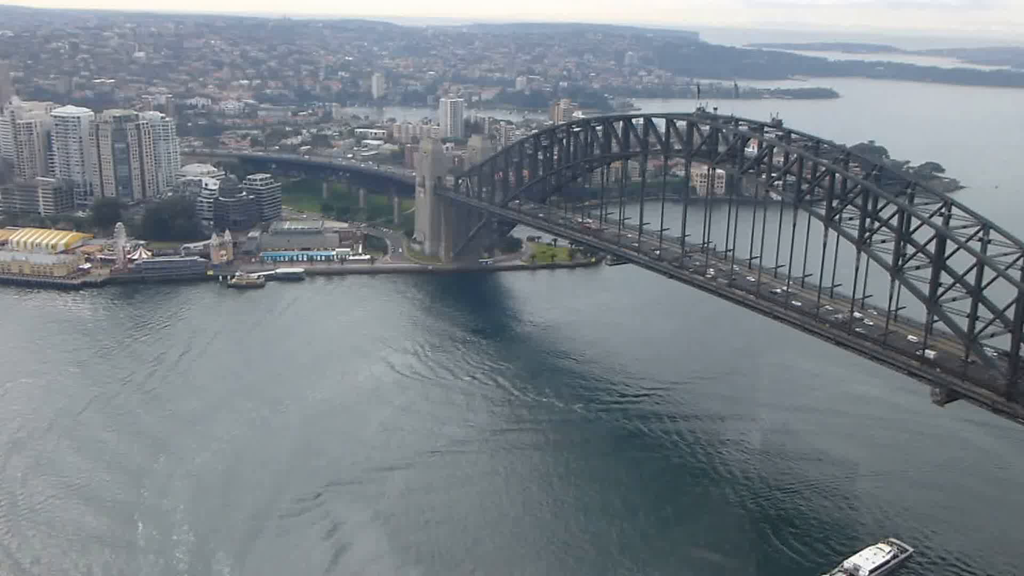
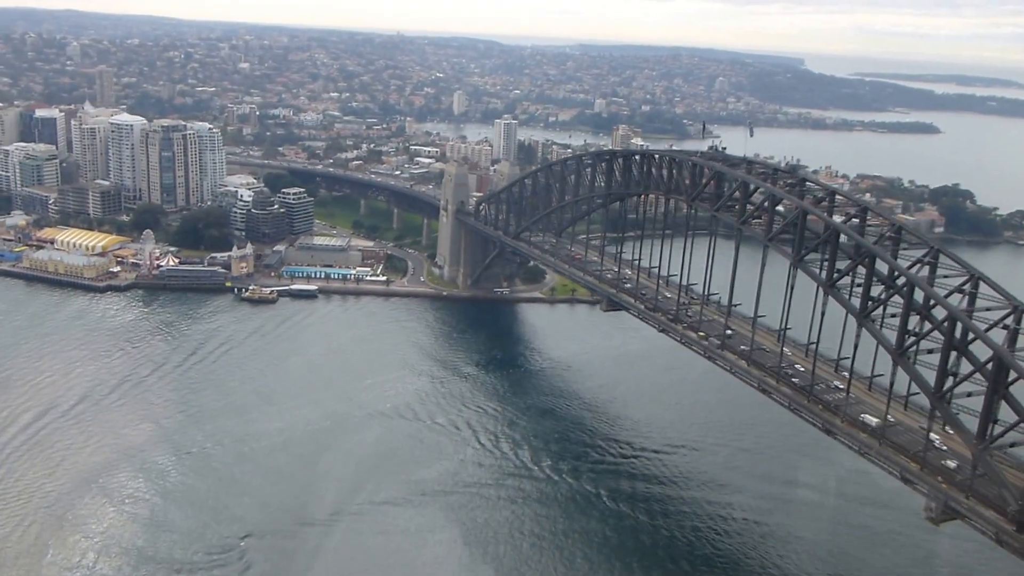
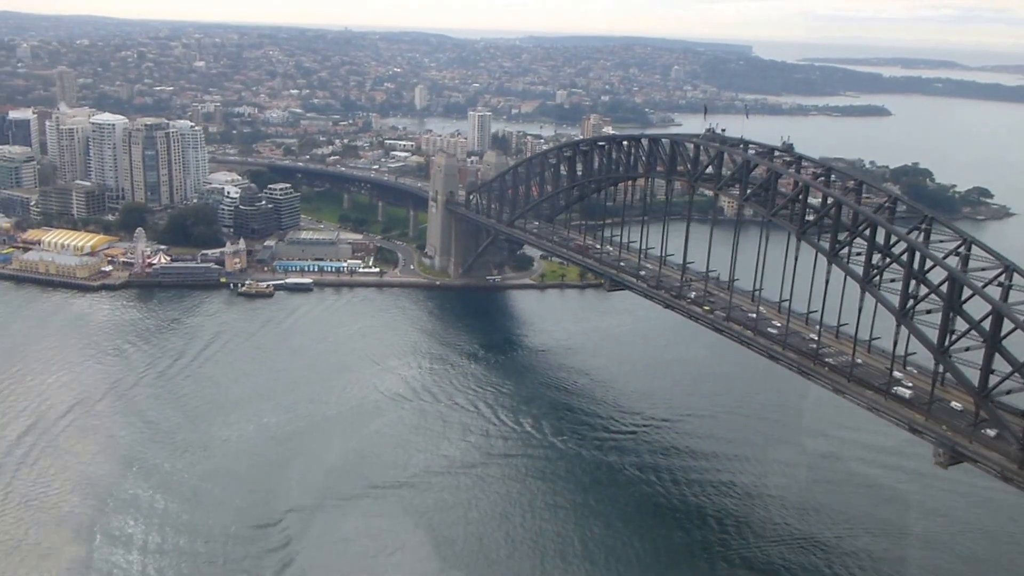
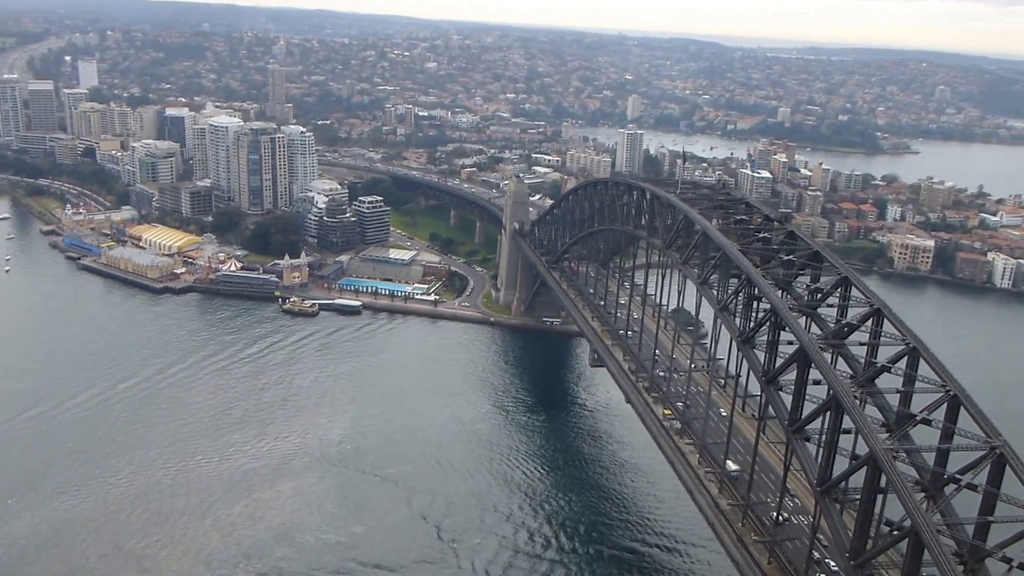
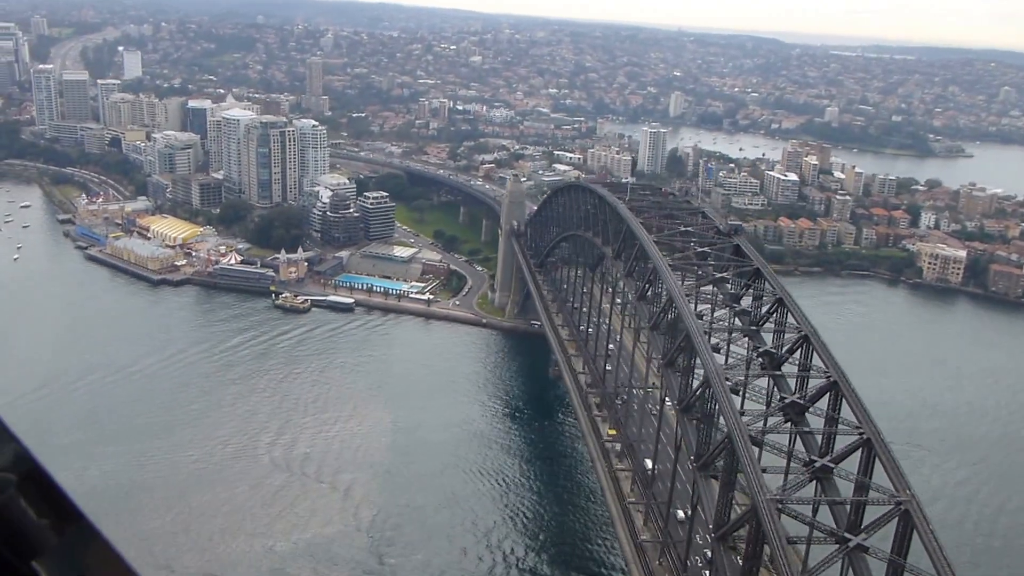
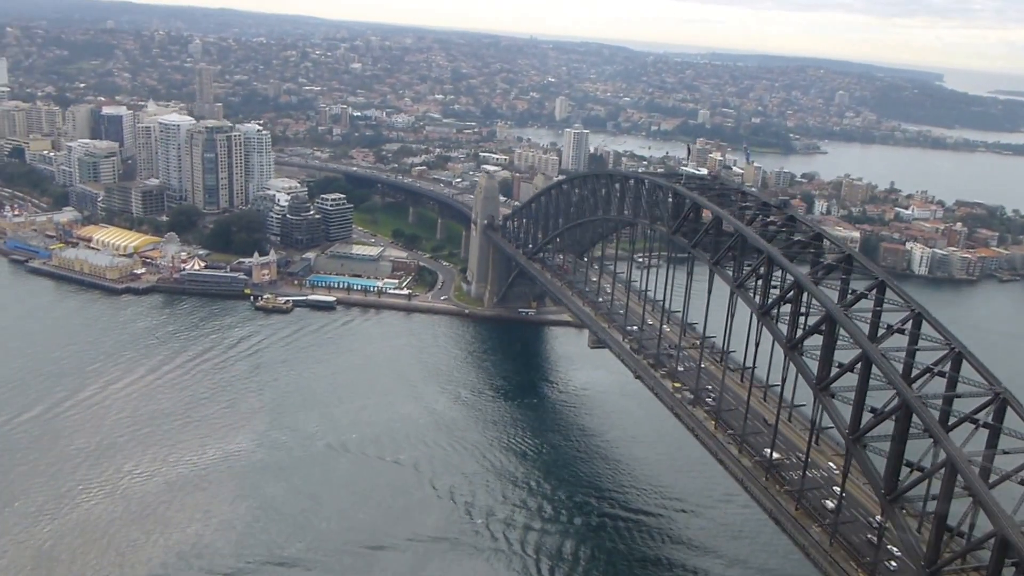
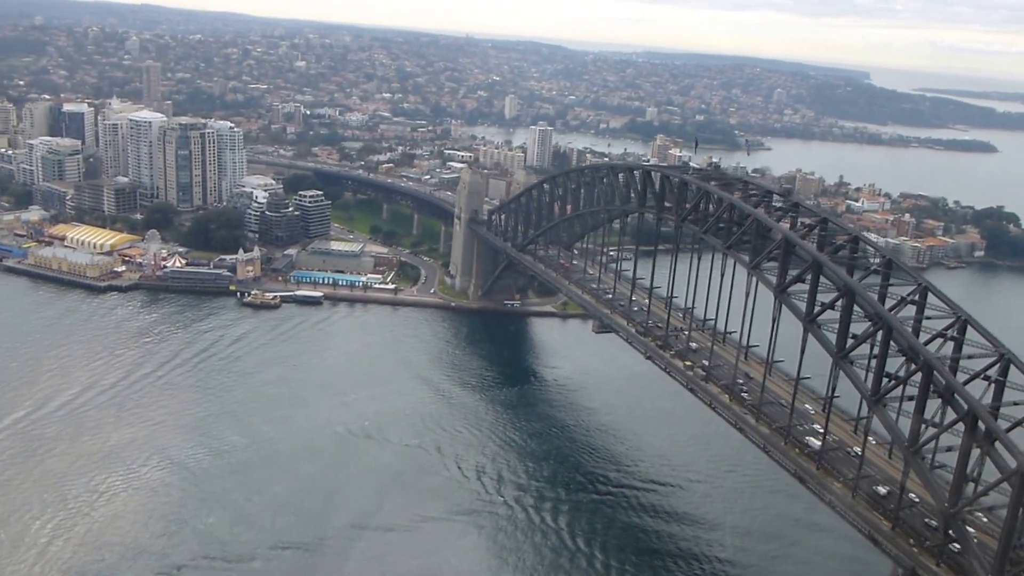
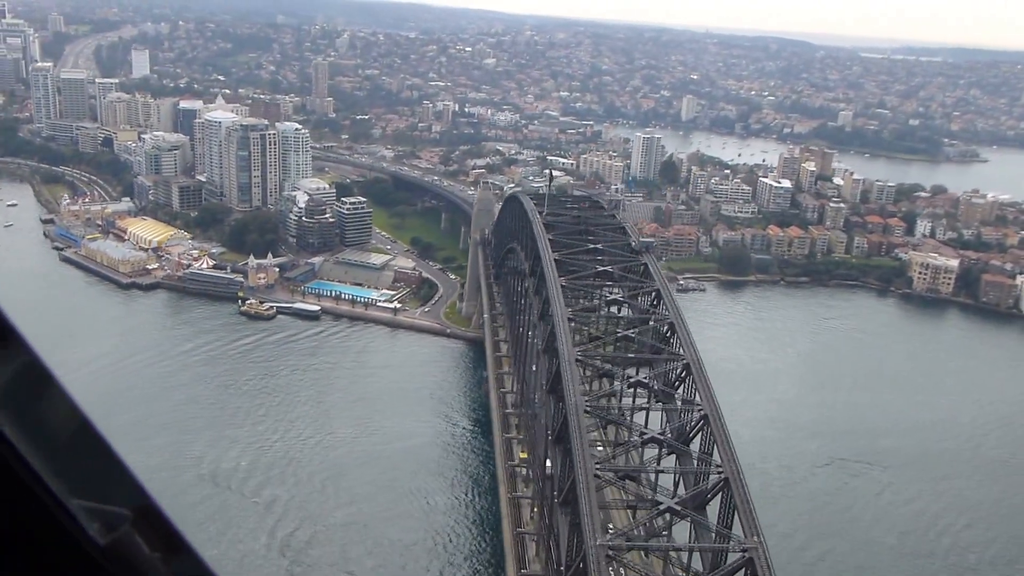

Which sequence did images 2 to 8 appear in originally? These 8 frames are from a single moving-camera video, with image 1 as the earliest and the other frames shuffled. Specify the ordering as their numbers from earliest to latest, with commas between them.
3, 2, 7, 6, 4, 5, 8
